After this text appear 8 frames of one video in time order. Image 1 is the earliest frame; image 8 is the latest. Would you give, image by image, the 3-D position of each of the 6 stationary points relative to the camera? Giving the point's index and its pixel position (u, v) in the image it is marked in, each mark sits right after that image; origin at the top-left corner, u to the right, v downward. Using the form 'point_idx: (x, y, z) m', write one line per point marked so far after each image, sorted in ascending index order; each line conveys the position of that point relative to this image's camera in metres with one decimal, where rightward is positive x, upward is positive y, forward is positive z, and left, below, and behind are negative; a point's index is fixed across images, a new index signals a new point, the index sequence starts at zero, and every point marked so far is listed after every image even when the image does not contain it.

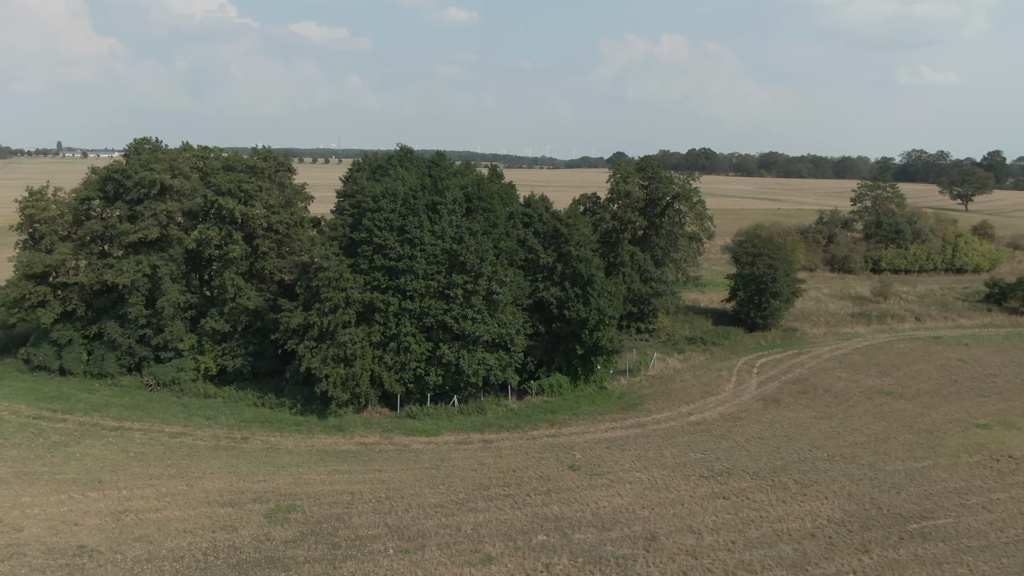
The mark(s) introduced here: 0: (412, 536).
0: (-2.0, -4.9, +12.7) m
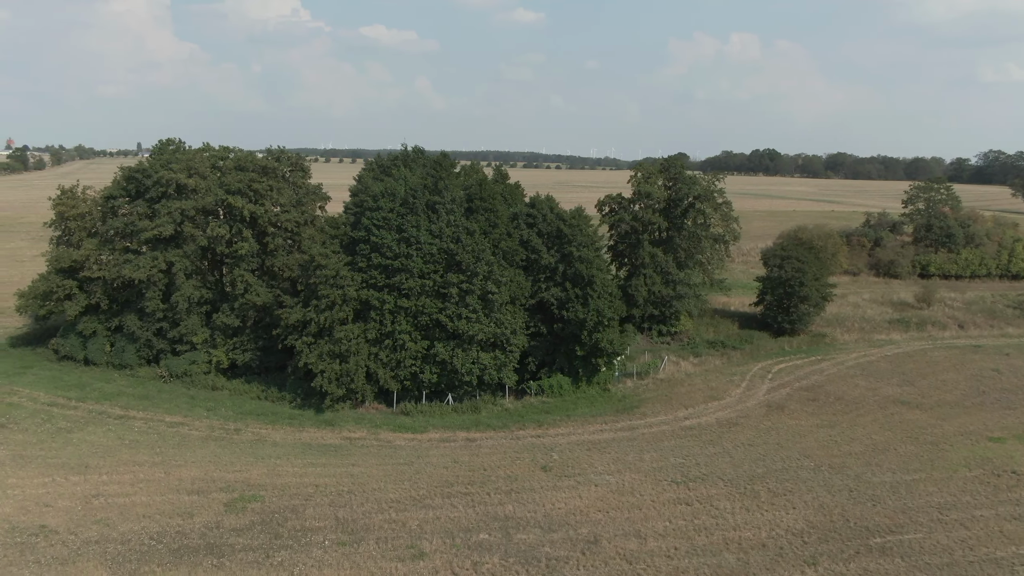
0: (-3.1, -4.8, +12.9) m
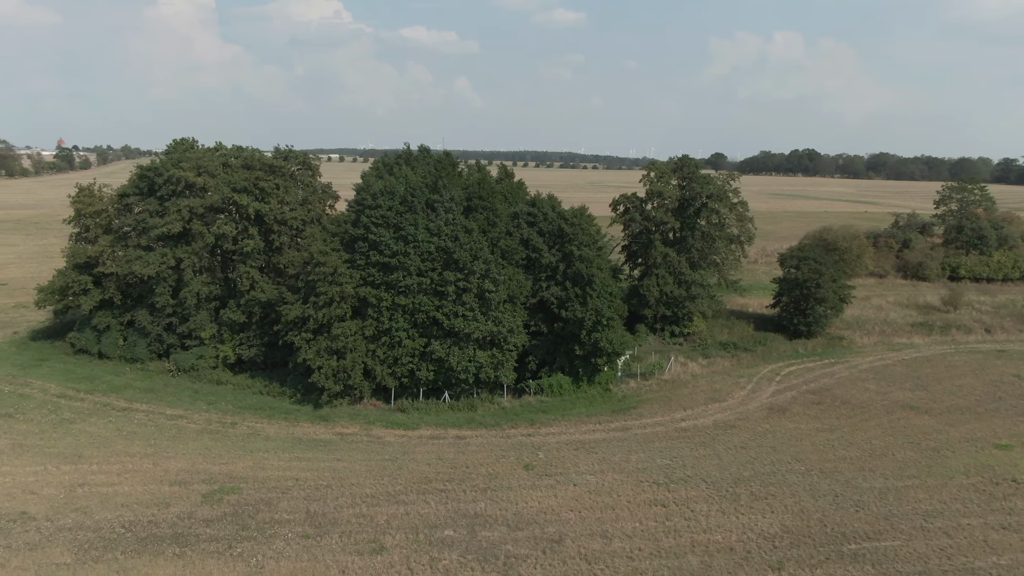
0: (-3.8, -4.7, +13.0) m
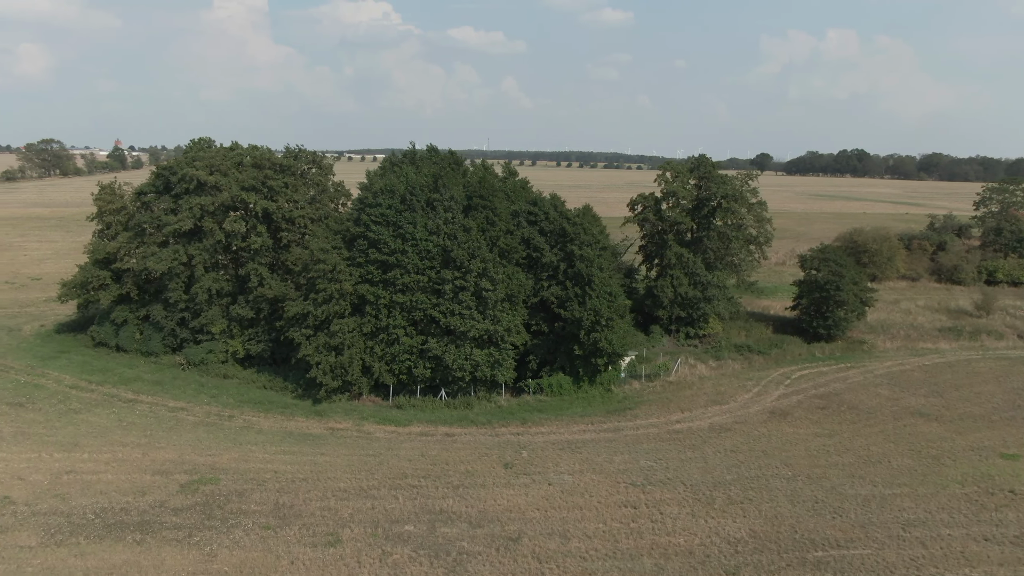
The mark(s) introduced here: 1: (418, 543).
0: (-4.6, -4.6, +13.2) m
1: (-1.7, -4.7, +12.0) m
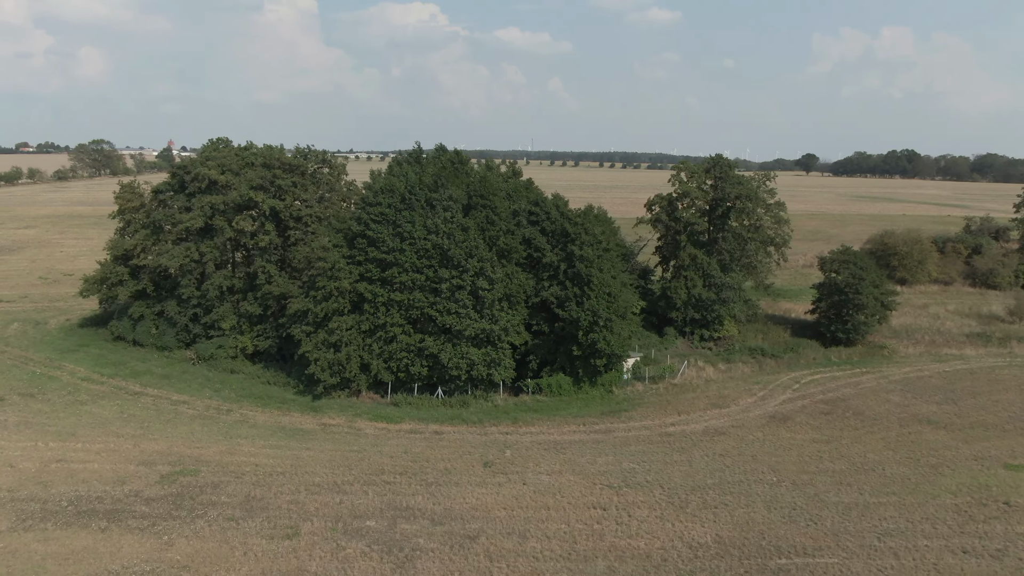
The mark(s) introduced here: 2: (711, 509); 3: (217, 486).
0: (-5.3, -4.5, +13.4) m
1: (-2.6, -4.7, +12.1) m
2: (+4.5, -5.0, +14.7) m
3: (-6.7, -4.5, +14.8) m
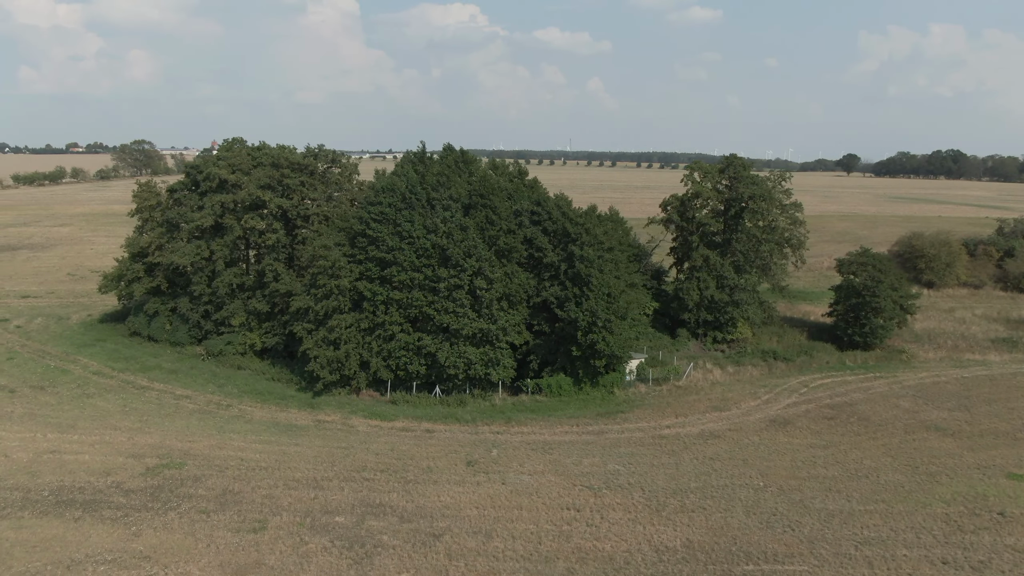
0: (-6.0, -4.5, +13.6) m
1: (-3.2, -4.6, +12.2) m
2: (+3.9, -5.0, +14.5) m
3: (-7.3, -4.4, +15.1) m
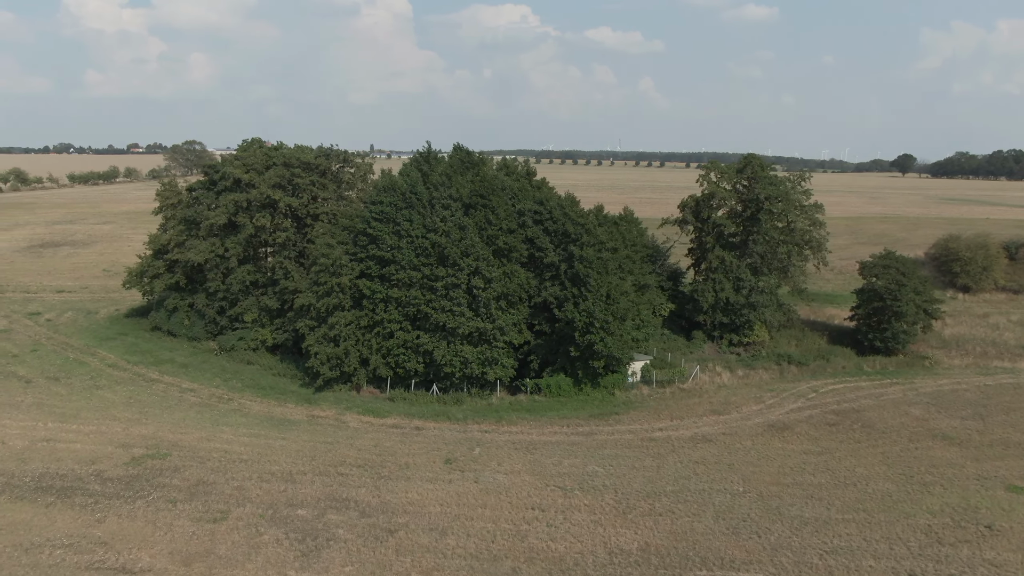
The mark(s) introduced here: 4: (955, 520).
0: (-6.7, -4.4, +14.0) m
1: (-4.1, -4.6, +12.5) m
2: (+3.2, -5.0, +14.4) m
3: (-8.0, -4.4, +15.5) m
4: (+10.6, -5.5, +15.5) m
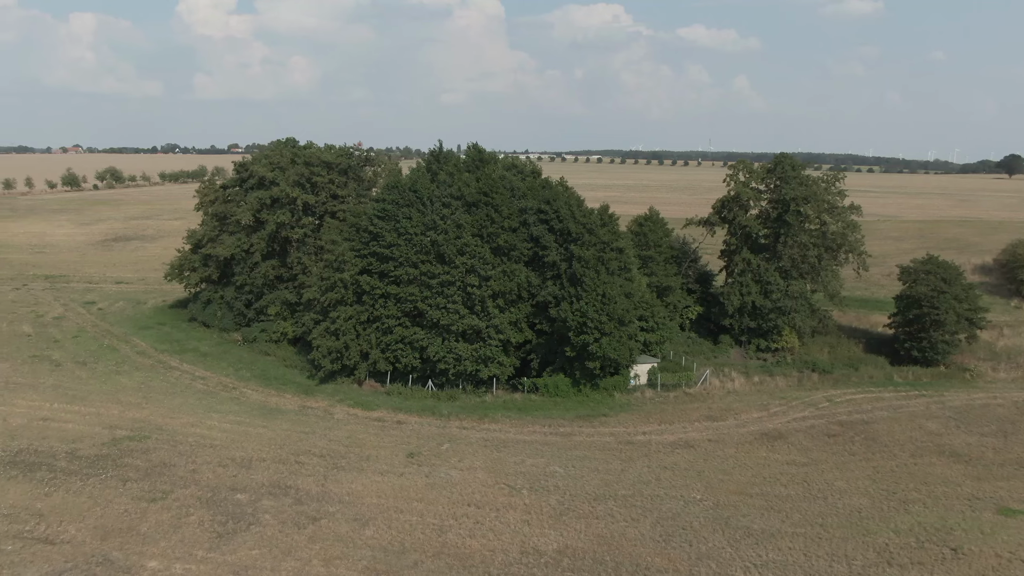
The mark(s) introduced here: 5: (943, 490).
0: (-8.1, -4.2, +14.8) m
1: (-5.7, -4.4, +13.0) m
2: (+1.8, -5.1, +14.3) m
3: (-9.2, -4.2, +16.5) m
4: (+9.3, -5.7, +14.7) m
5: (+12.4, -5.7, +18.4) m
